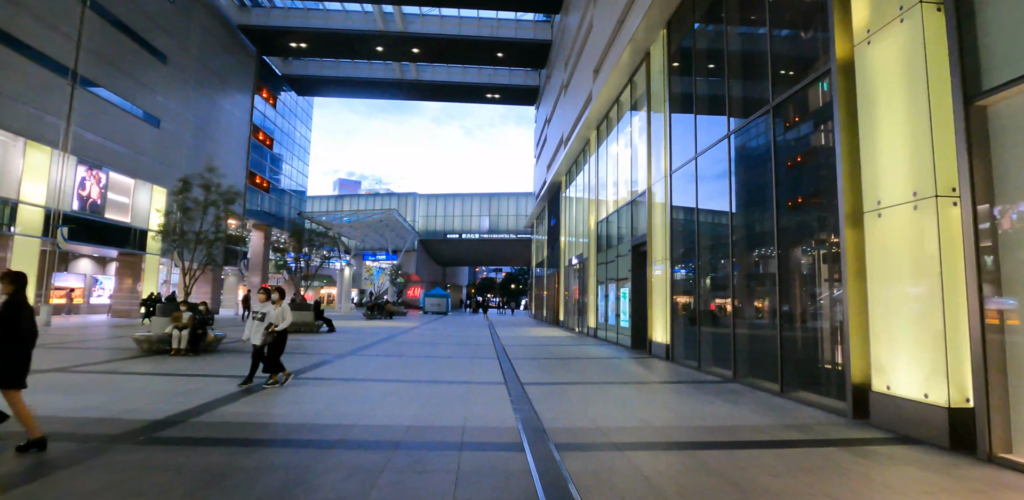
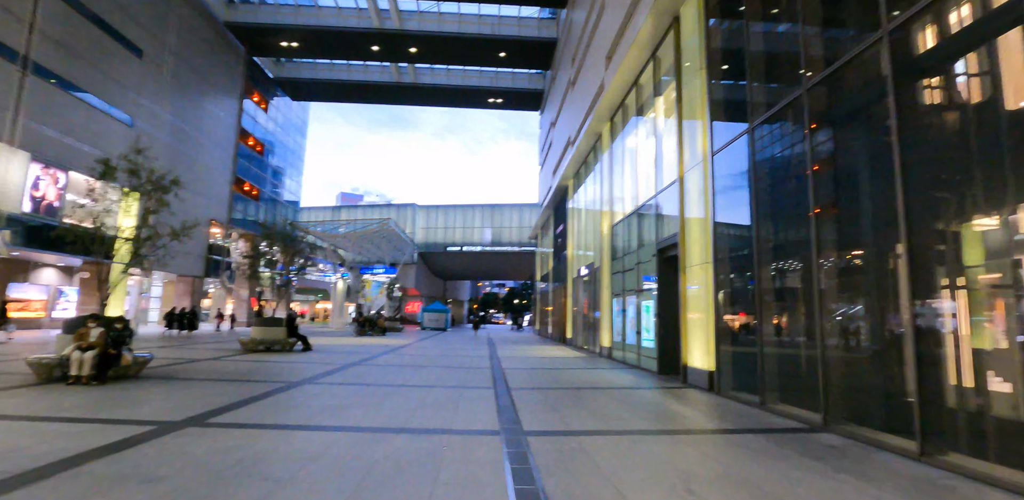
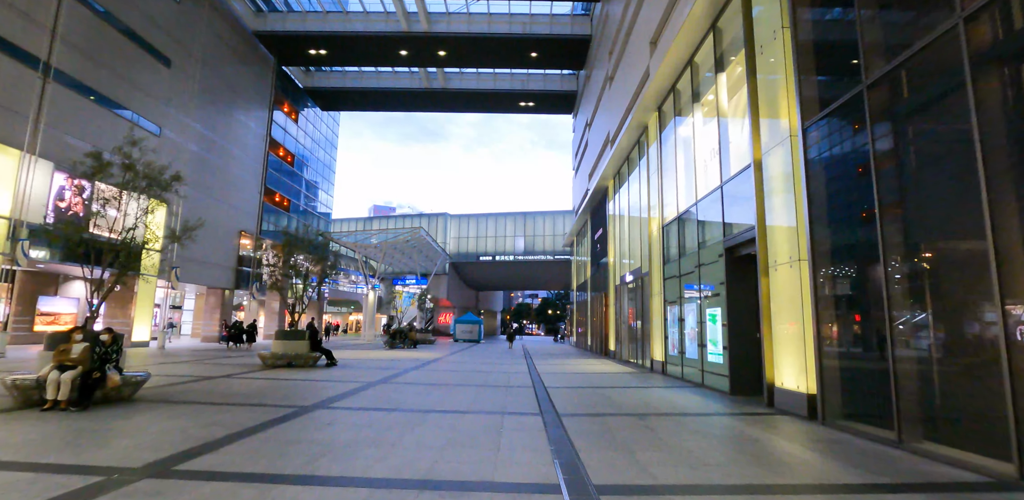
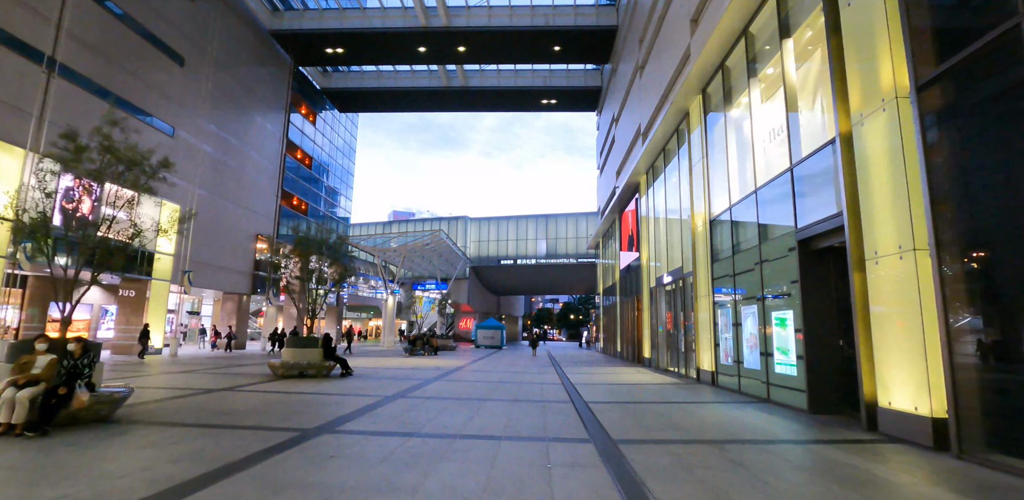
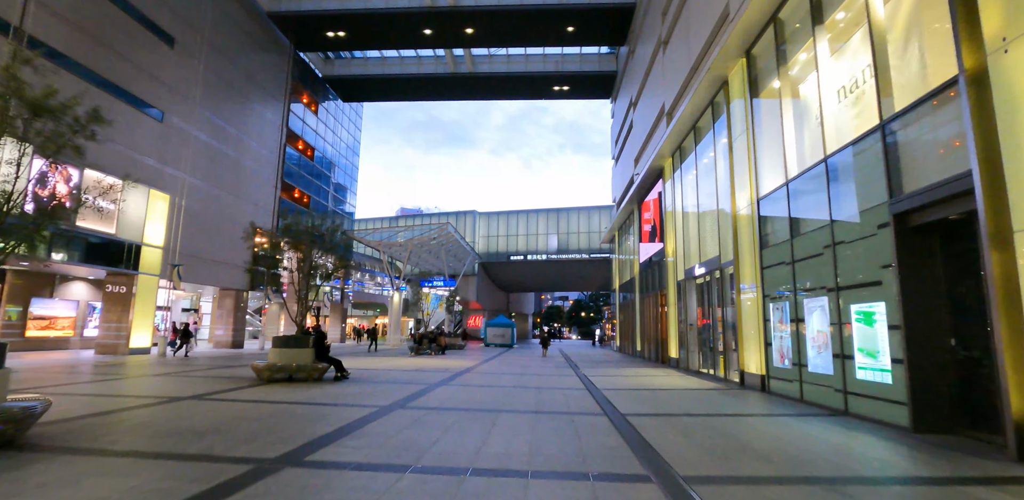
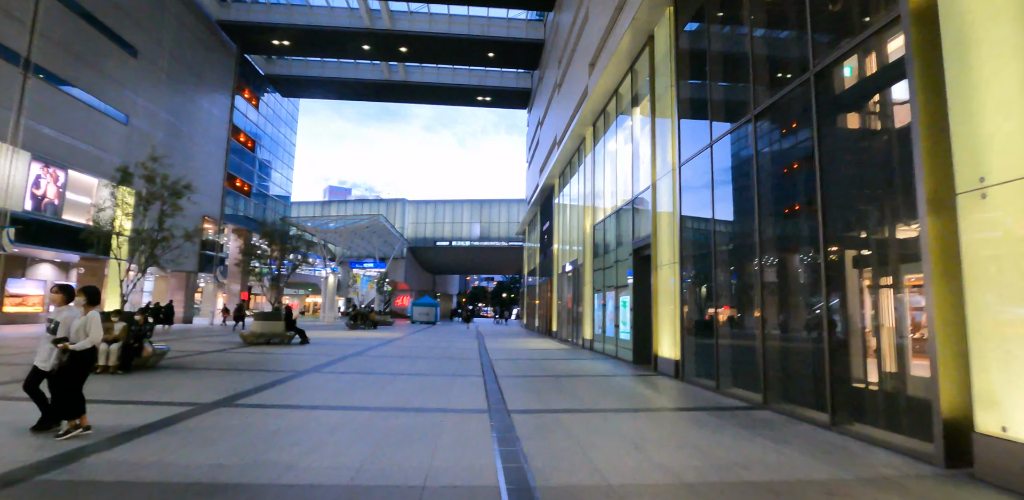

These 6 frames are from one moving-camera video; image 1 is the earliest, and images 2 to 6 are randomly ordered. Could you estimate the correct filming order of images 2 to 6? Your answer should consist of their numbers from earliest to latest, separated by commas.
6, 2, 3, 4, 5
